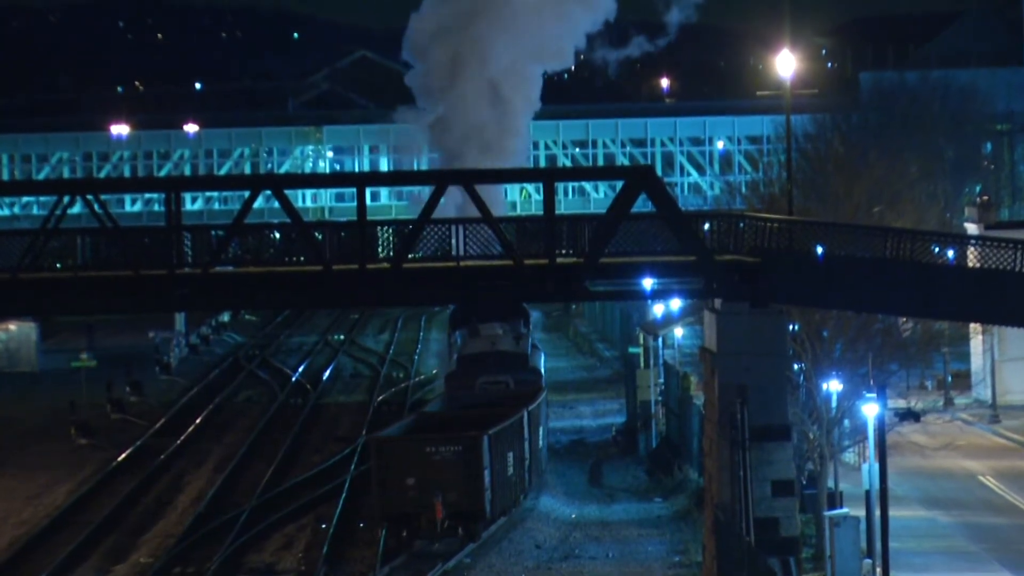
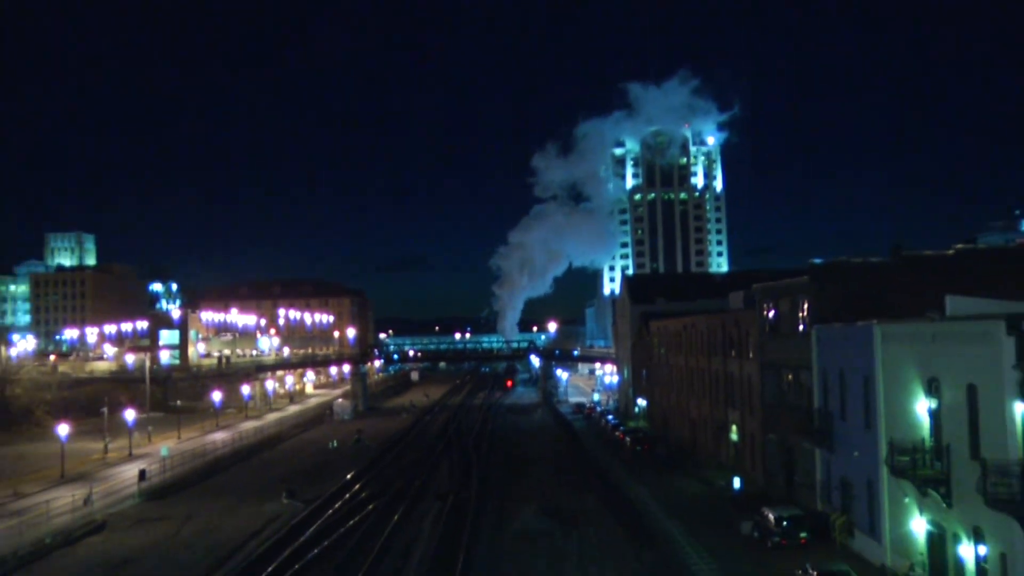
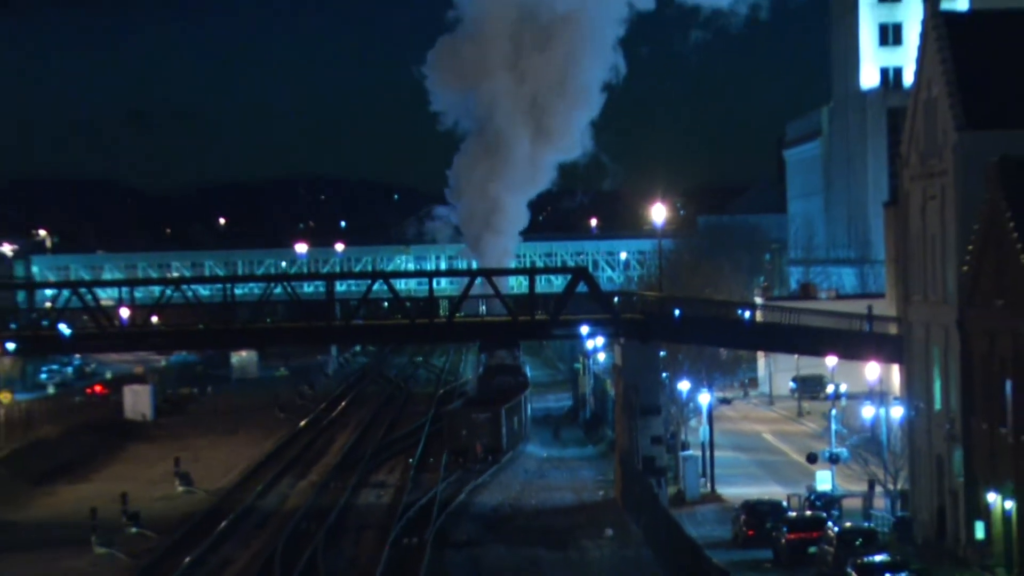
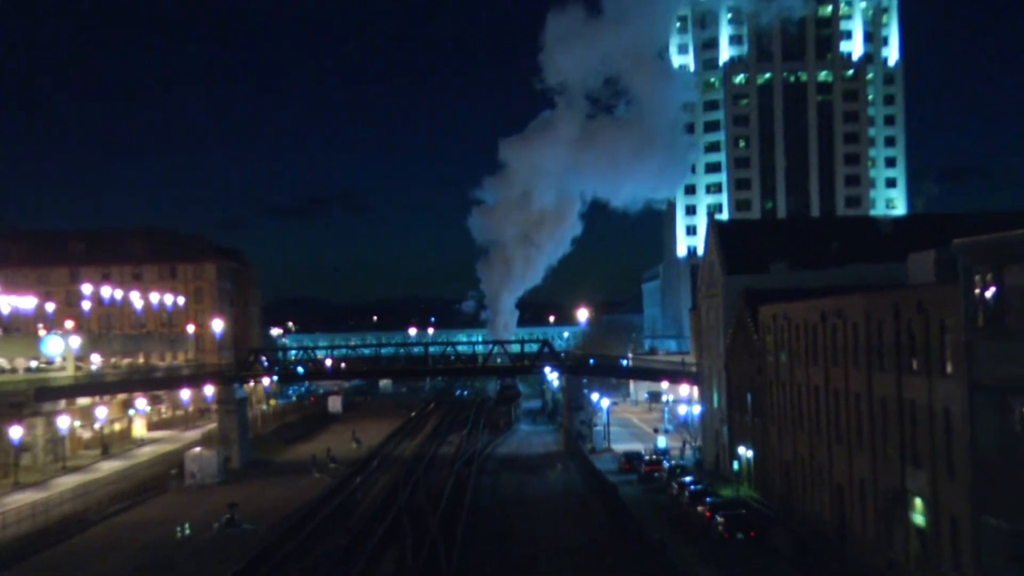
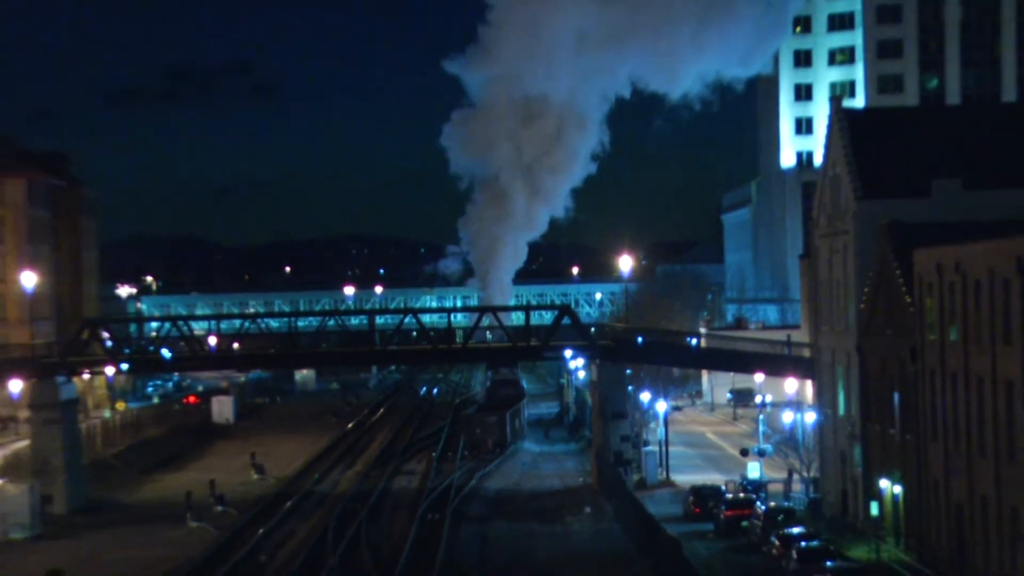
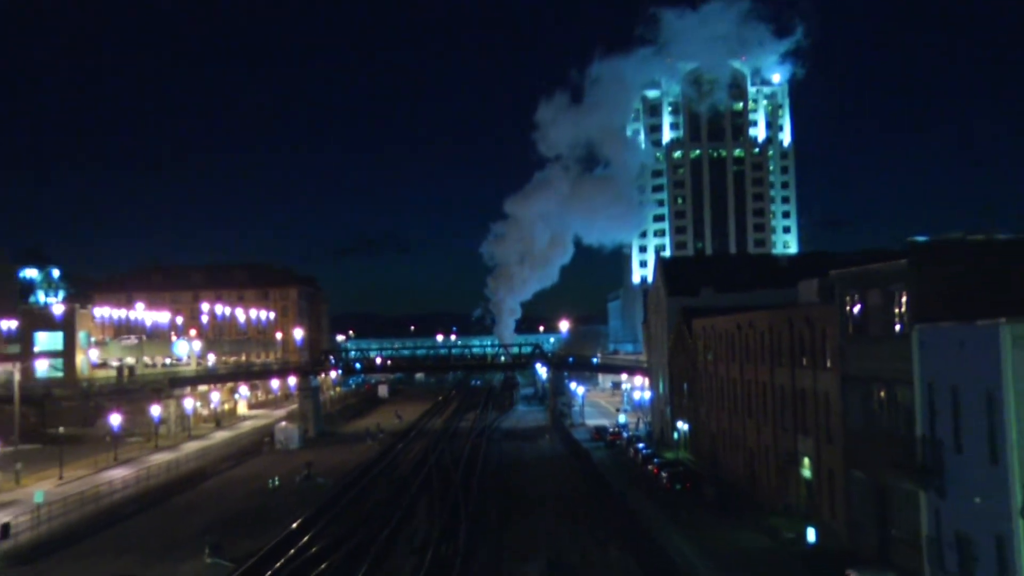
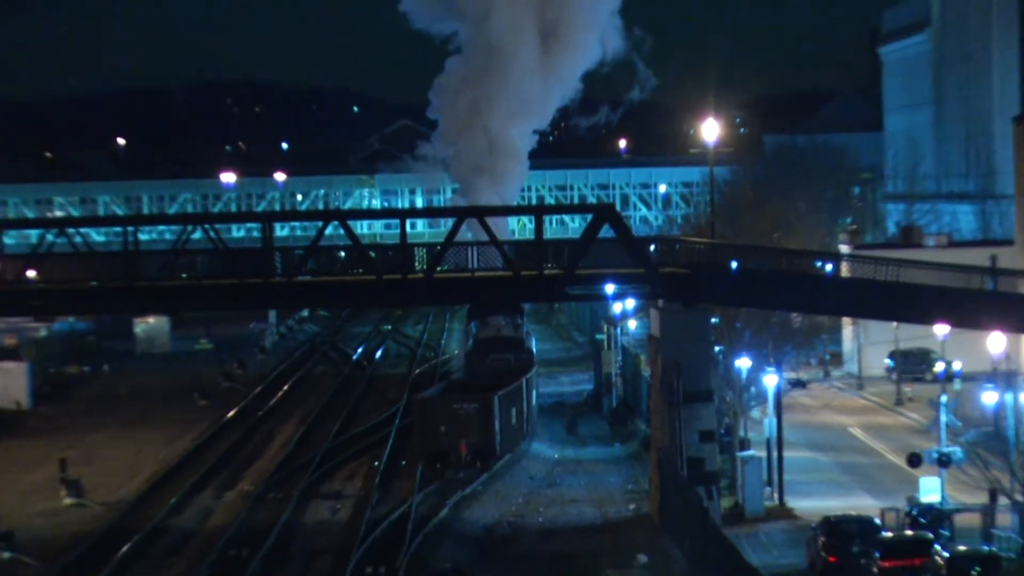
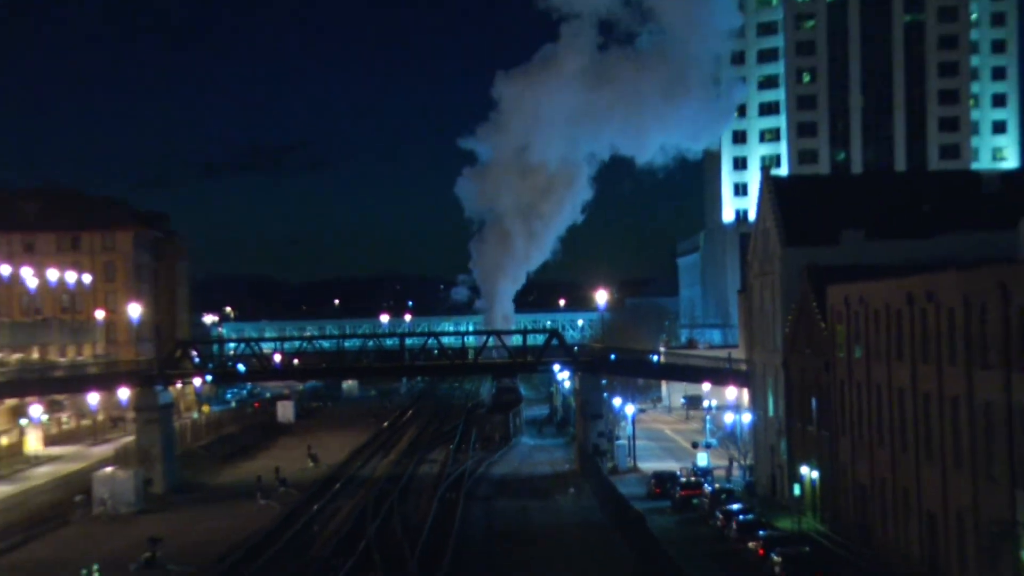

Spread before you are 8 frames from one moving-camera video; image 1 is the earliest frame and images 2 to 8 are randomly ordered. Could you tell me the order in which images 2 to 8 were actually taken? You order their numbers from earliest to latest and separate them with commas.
7, 3, 5, 8, 4, 6, 2
